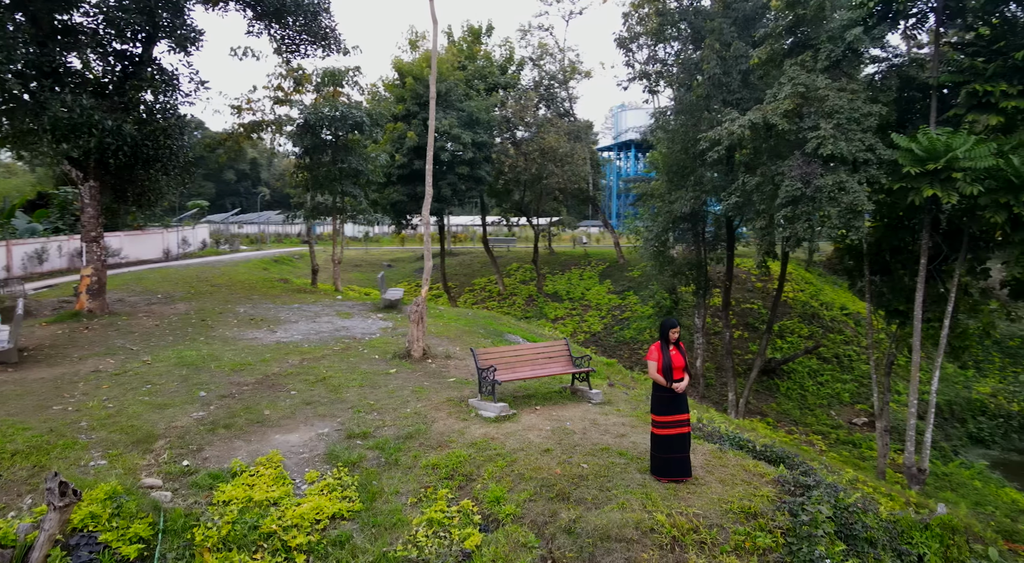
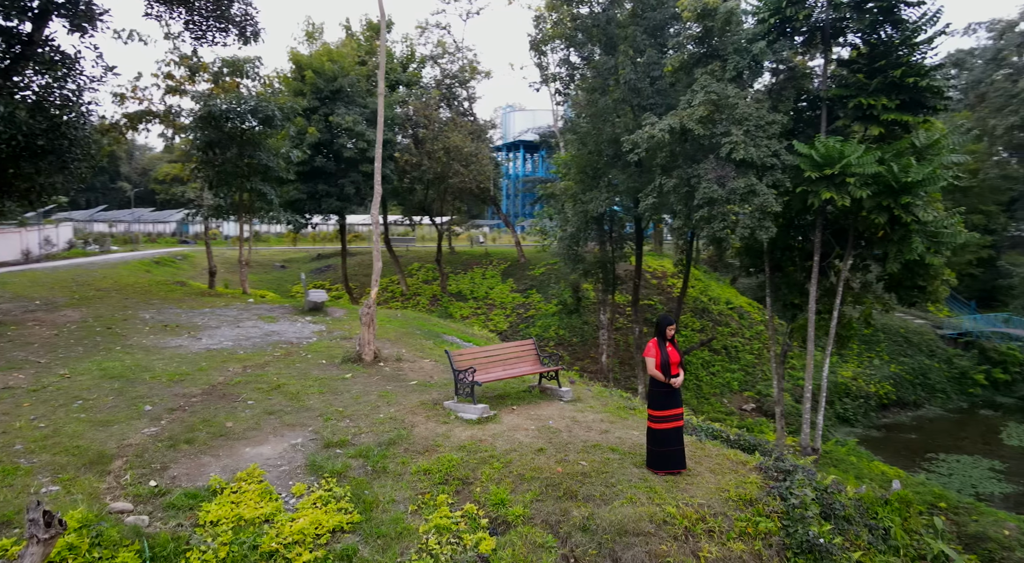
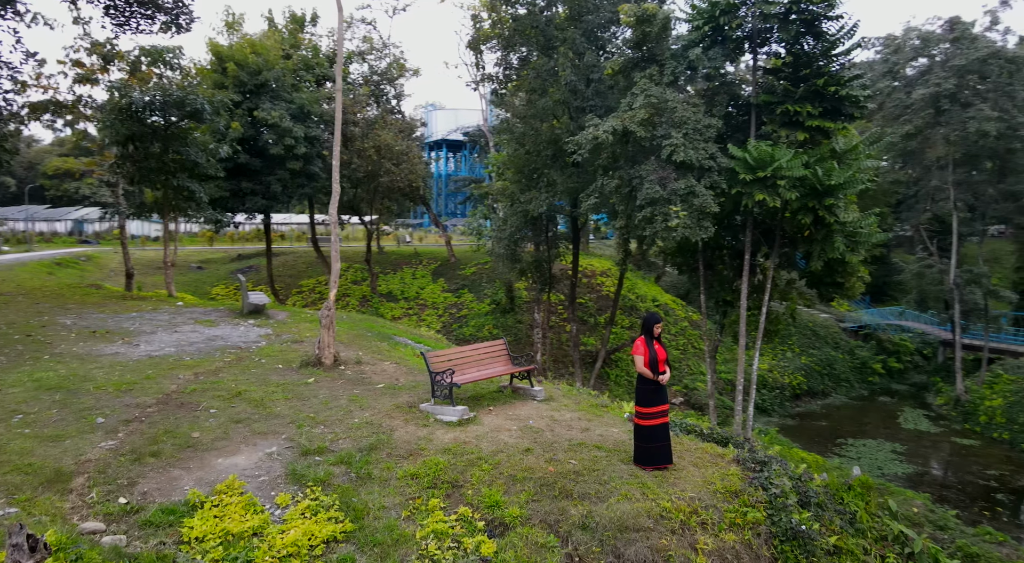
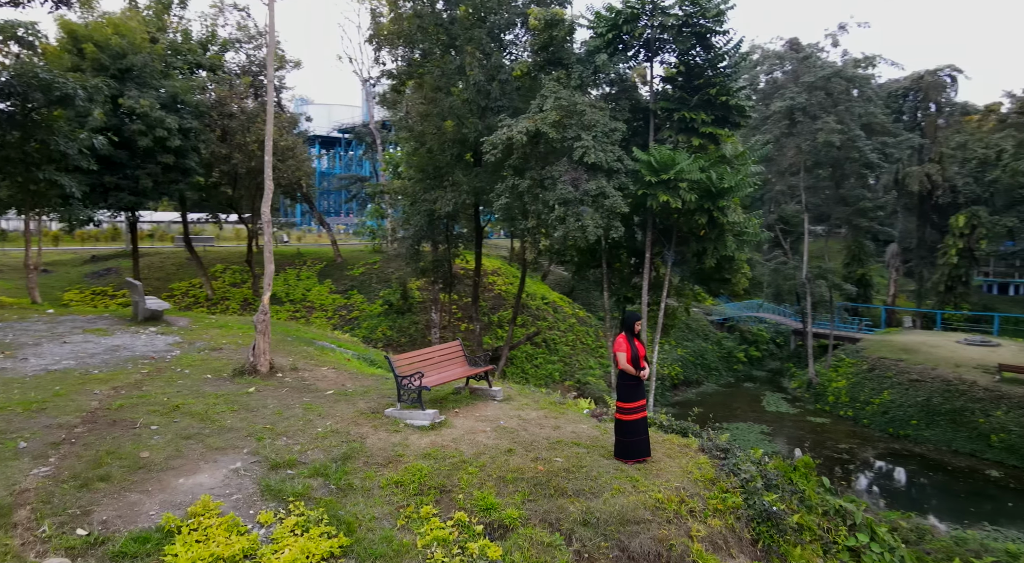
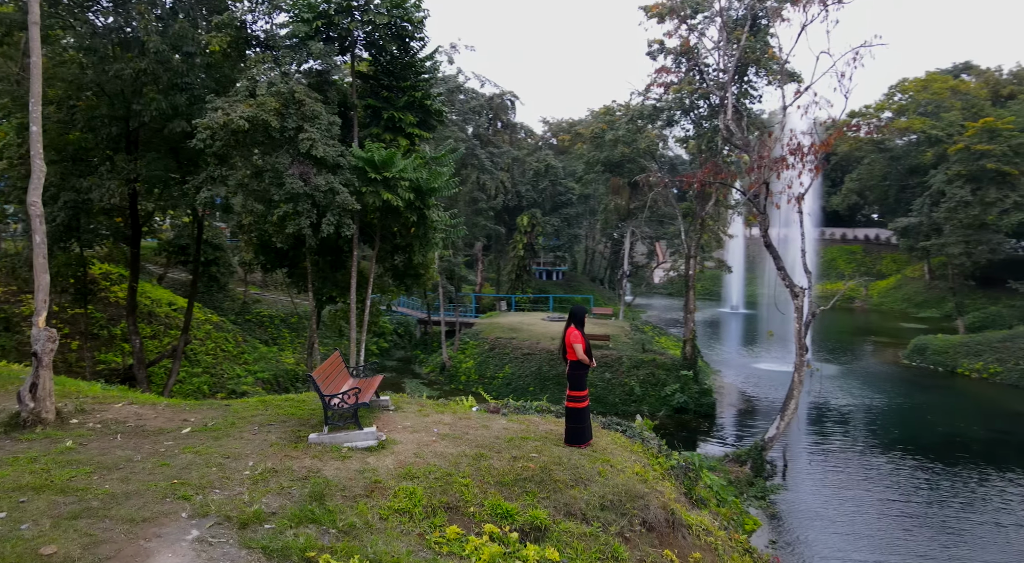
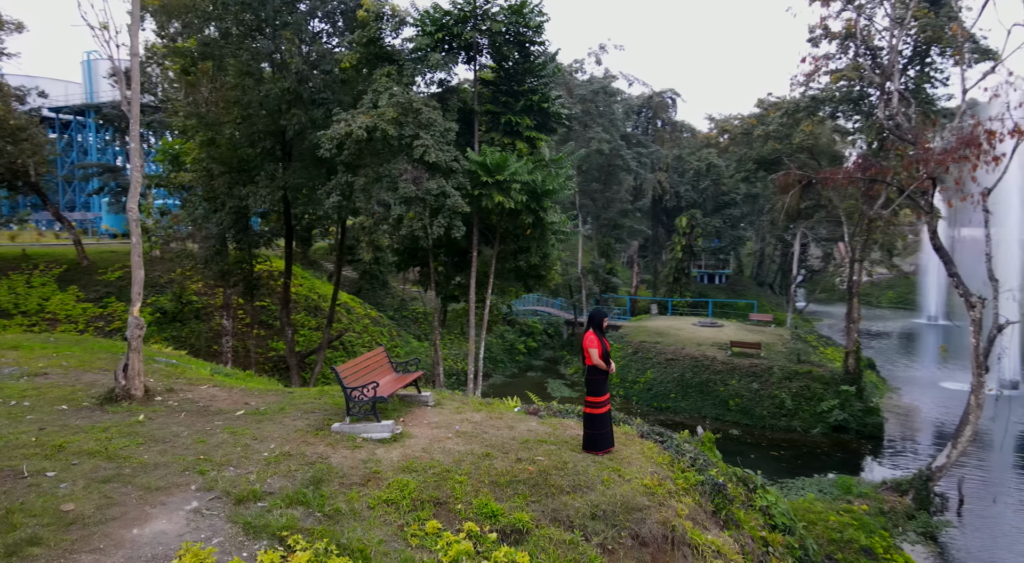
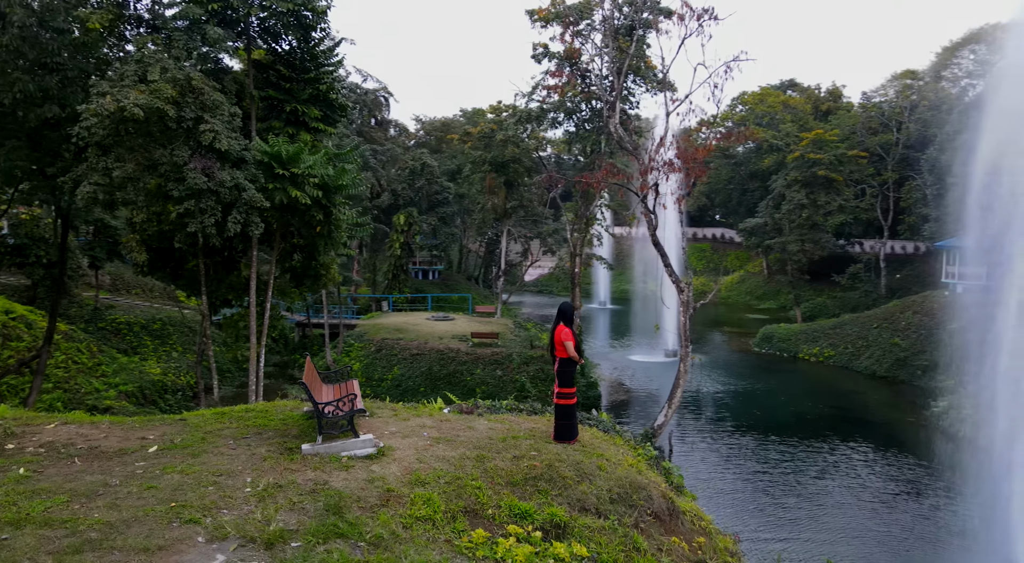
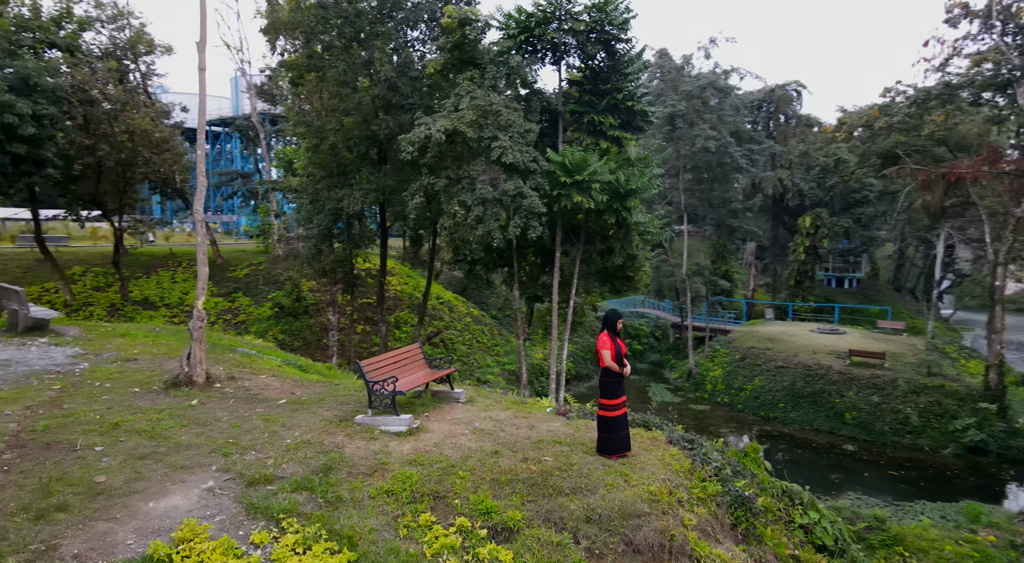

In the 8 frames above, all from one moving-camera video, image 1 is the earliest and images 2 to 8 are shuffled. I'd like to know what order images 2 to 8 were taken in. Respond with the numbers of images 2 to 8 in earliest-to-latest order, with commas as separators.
2, 3, 4, 8, 6, 5, 7
